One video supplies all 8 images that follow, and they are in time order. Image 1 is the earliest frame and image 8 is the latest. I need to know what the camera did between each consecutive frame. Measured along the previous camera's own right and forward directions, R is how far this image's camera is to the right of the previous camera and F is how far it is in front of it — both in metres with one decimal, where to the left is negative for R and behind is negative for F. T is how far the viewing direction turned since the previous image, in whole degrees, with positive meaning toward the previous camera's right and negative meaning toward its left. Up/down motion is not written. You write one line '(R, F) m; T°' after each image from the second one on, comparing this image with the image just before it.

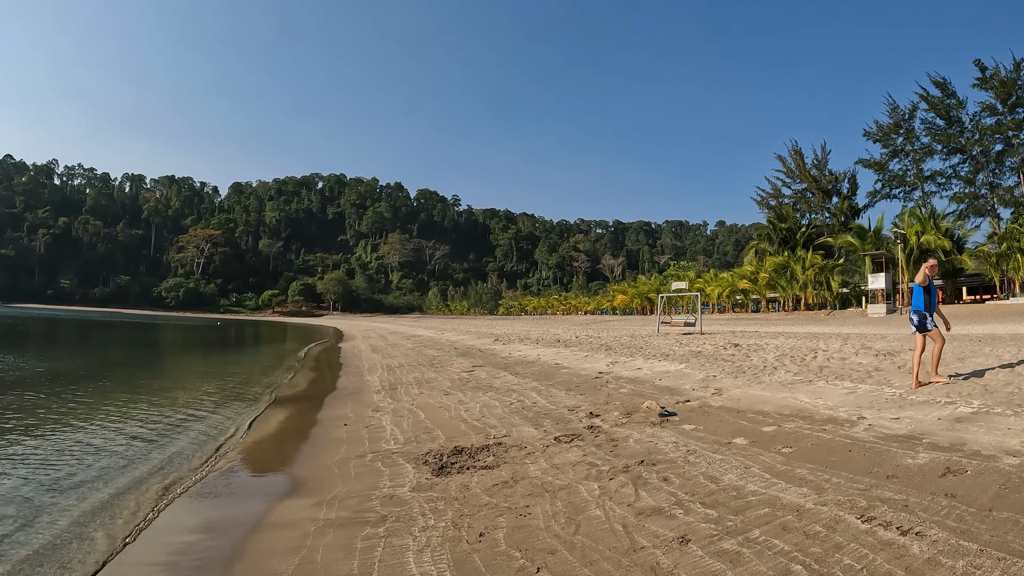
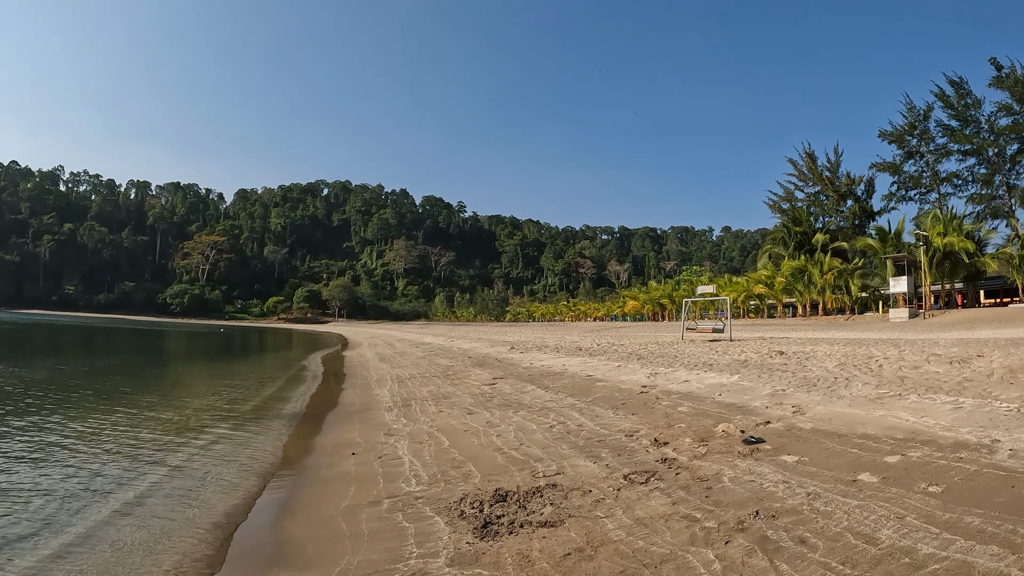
(-0.5, +1.4) m; -1°
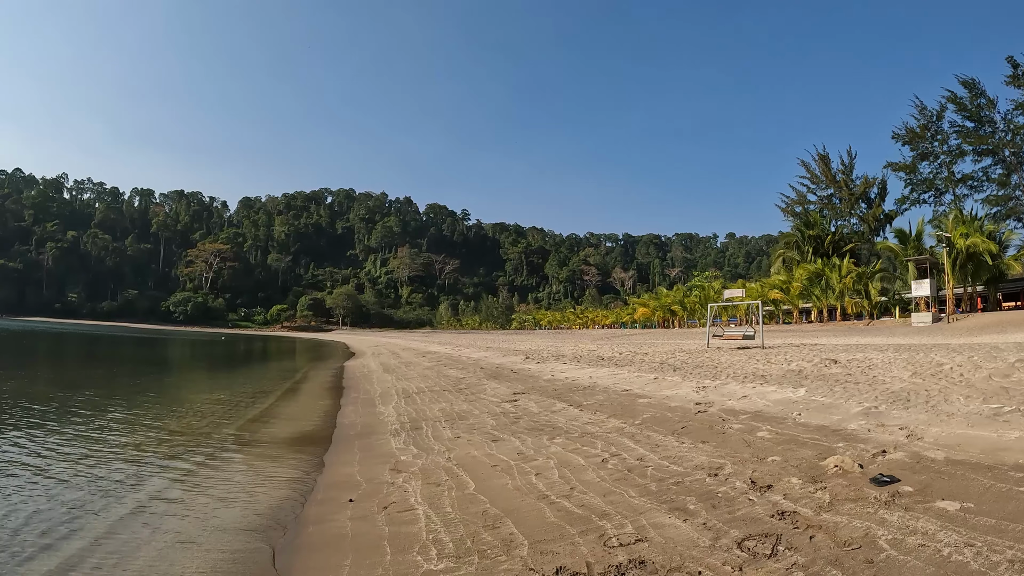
(-0.4, +1.5) m; 0°
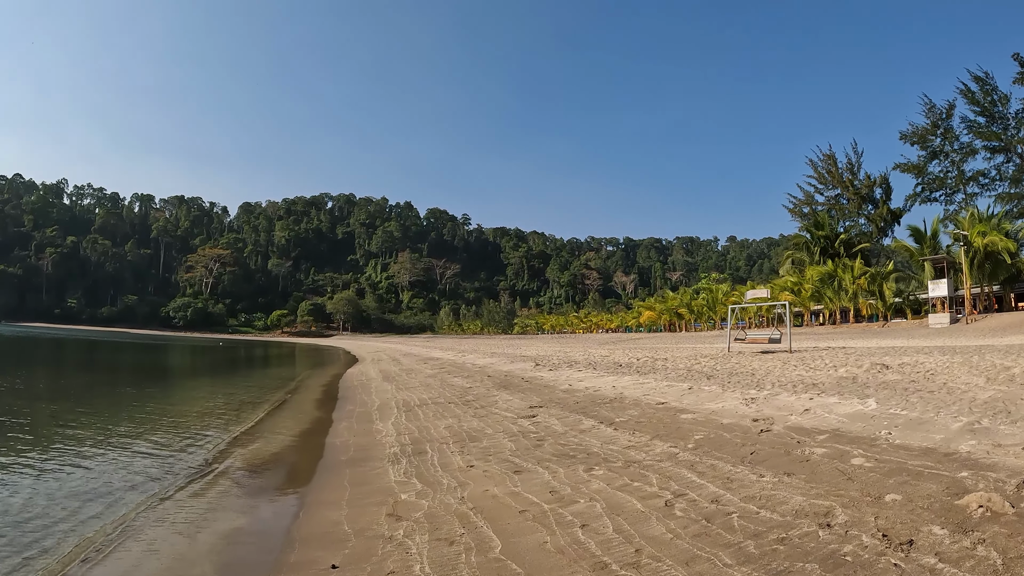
(-0.3, +1.3) m; 0°
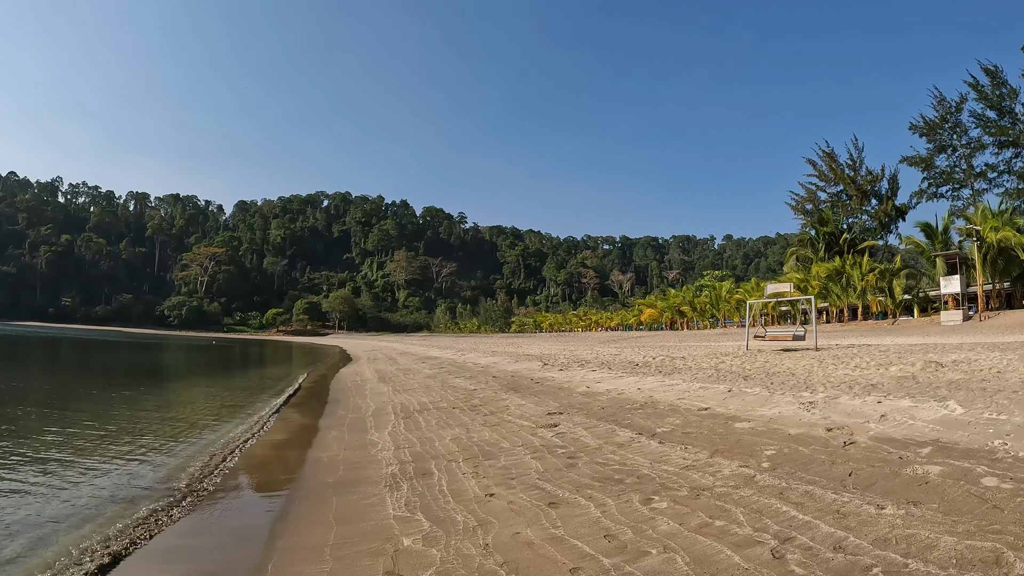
(-0.3, +1.2) m; 0°
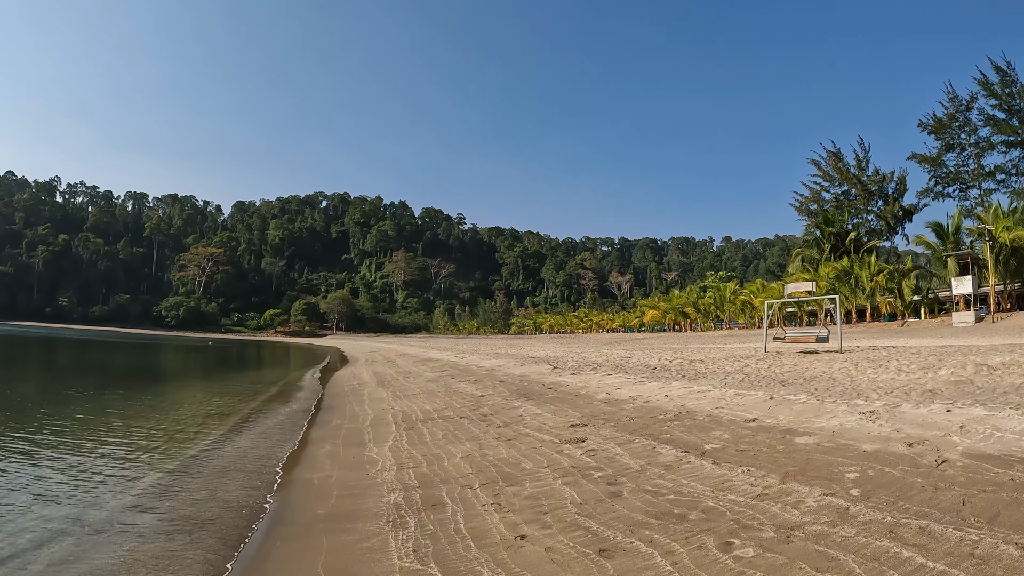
(-0.3, +0.9) m; 0°
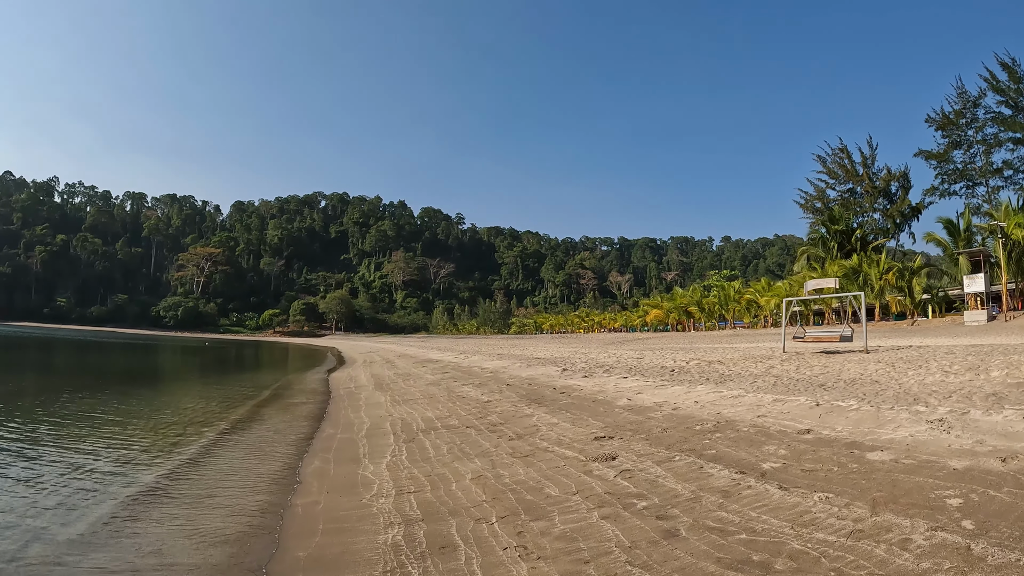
(-0.2, +0.9) m; 0°
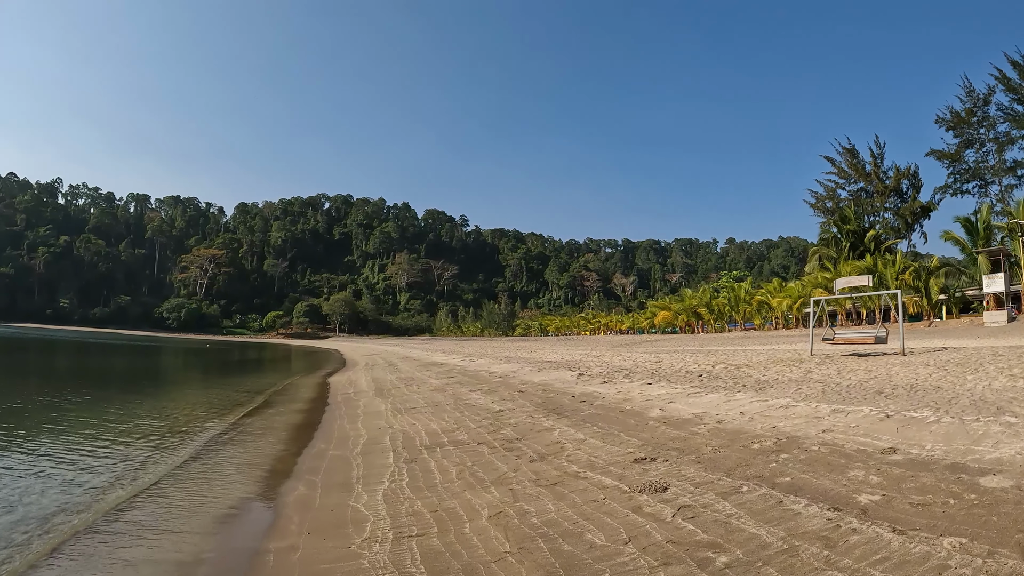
(-0.2, +1.0) m; 0°
